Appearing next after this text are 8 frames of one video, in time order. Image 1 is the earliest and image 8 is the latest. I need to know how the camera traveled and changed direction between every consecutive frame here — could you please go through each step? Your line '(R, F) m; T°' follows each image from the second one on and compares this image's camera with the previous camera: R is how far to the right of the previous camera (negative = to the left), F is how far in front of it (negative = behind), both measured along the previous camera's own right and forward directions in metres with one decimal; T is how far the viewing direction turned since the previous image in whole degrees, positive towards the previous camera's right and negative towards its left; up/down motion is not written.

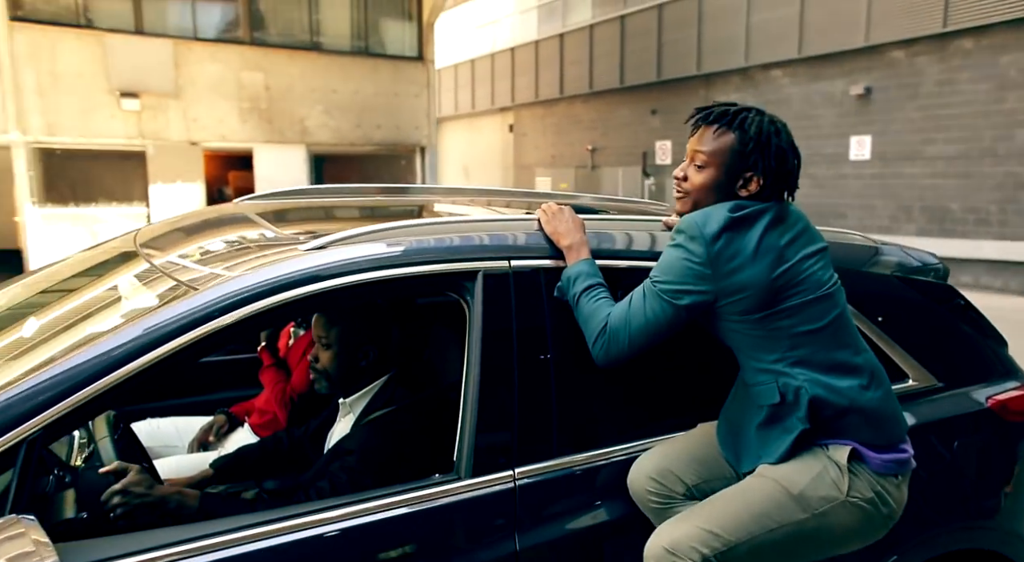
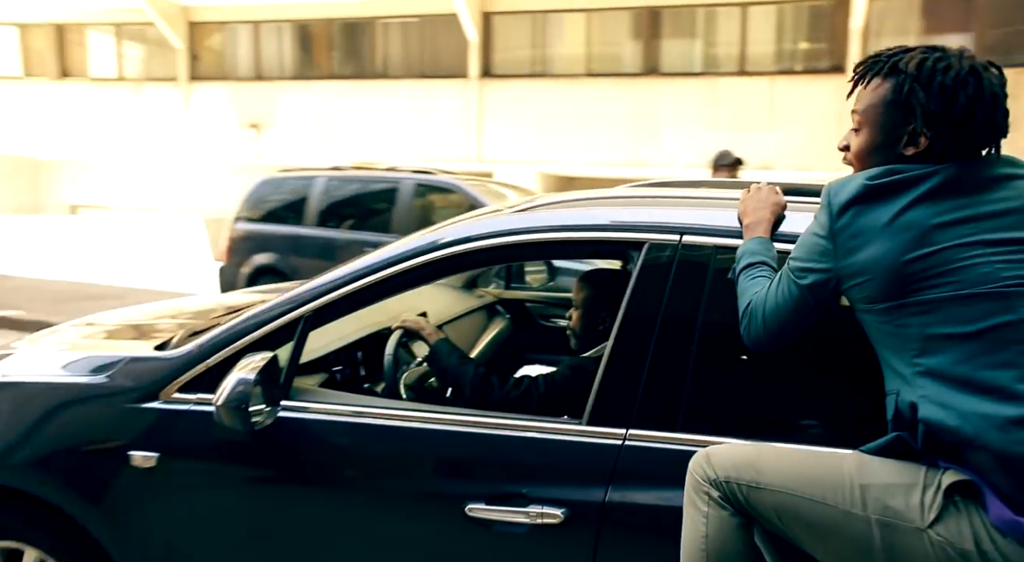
(+1.2, +0.3) m; -54°
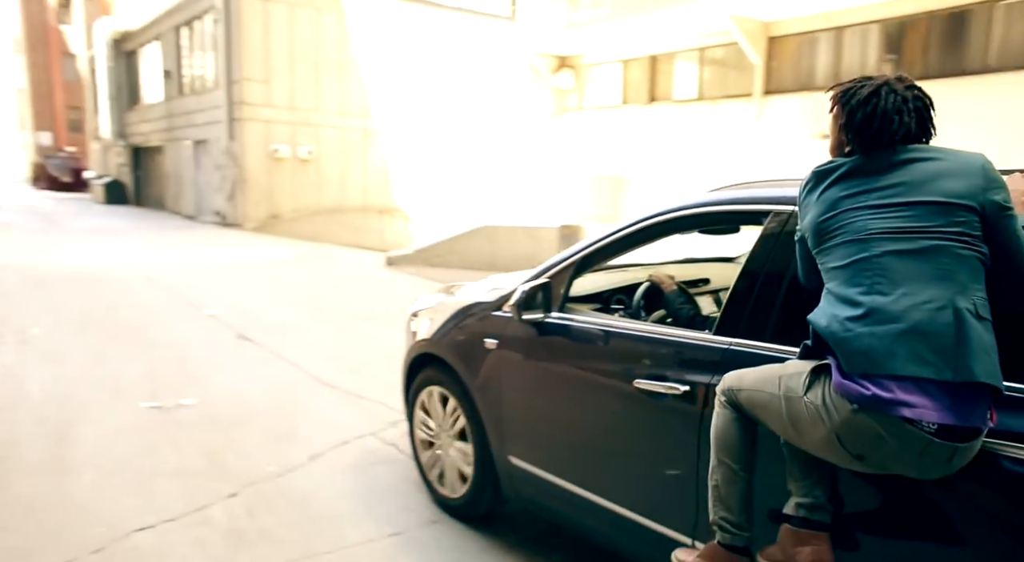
(+0.9, -0.5) m; -39°
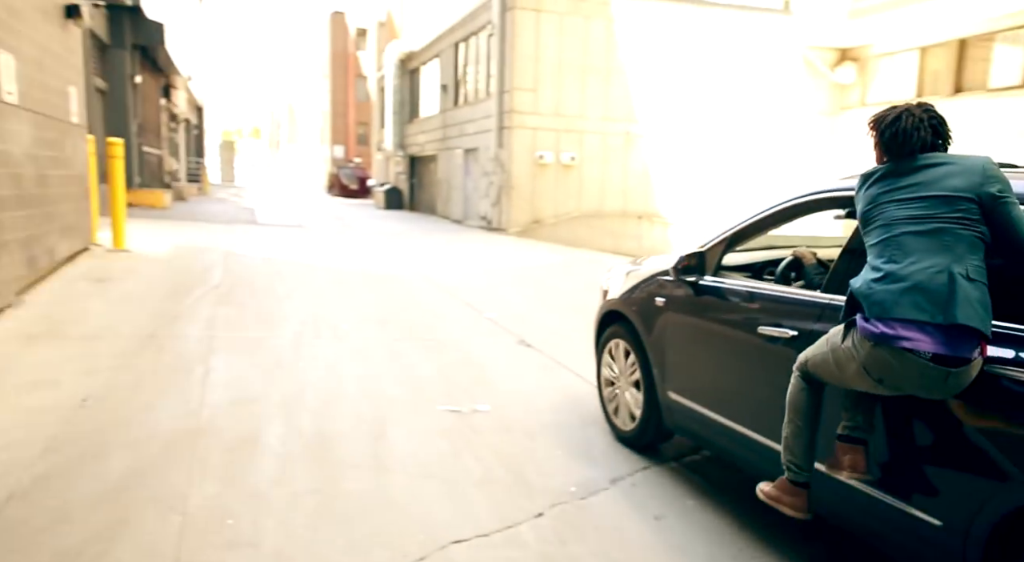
(-0.4, +0.2) m; -18°
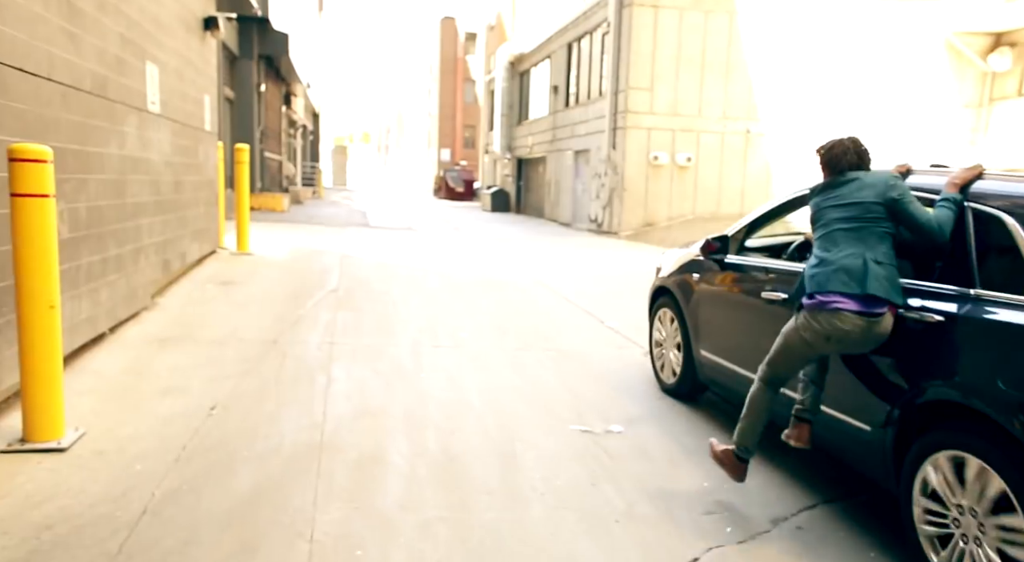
(-0.2, +0.4) m; -7°
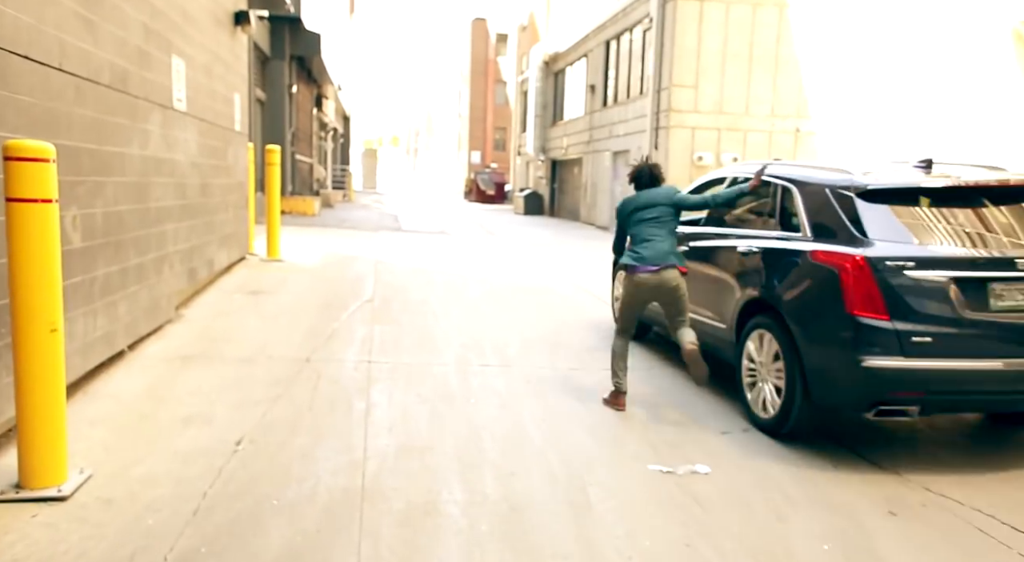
(-0.2, +0.7) m; -2°
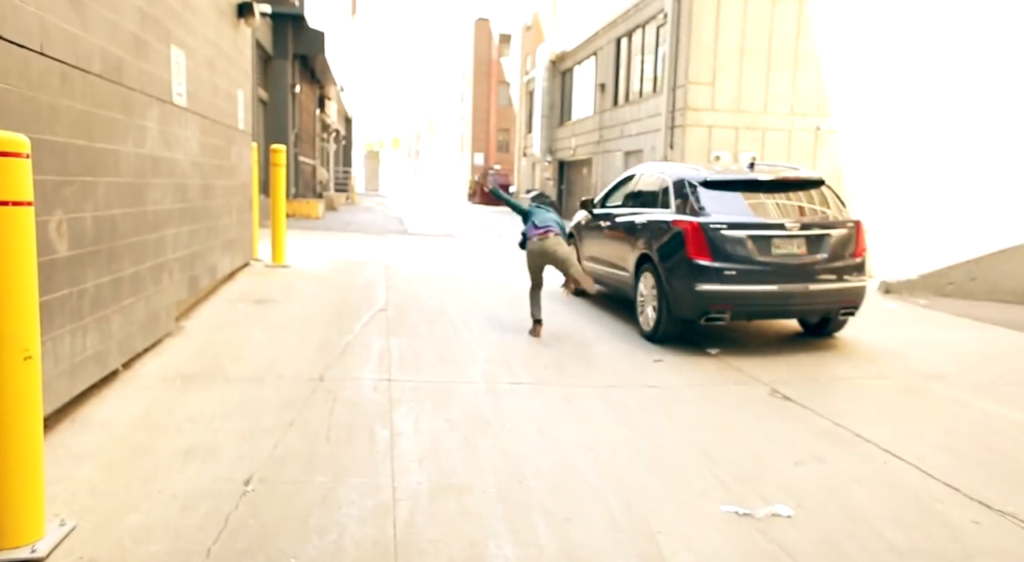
(-0.2, +0.6) m; 0°
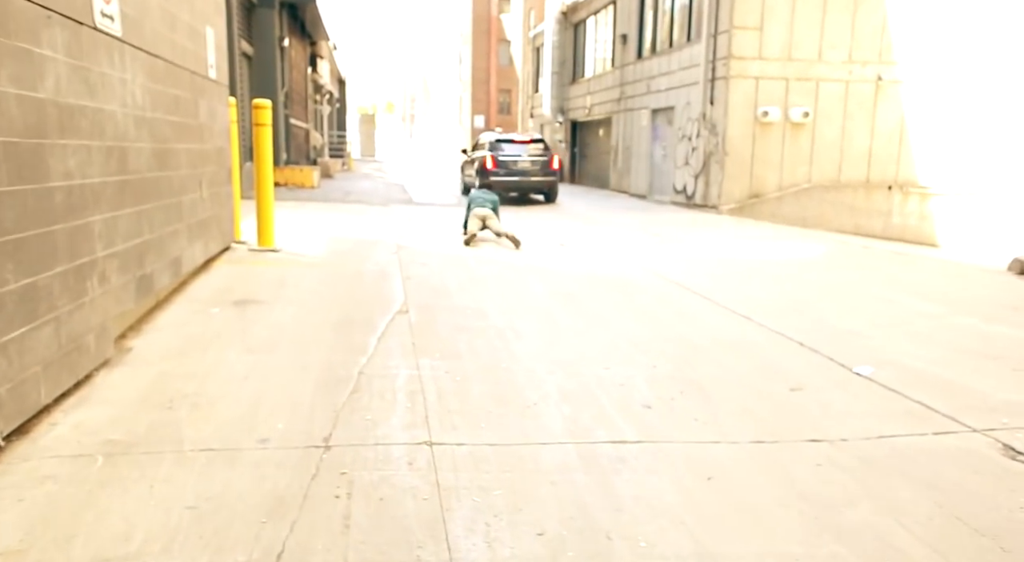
(-0.5, +2.1) m; 0°
